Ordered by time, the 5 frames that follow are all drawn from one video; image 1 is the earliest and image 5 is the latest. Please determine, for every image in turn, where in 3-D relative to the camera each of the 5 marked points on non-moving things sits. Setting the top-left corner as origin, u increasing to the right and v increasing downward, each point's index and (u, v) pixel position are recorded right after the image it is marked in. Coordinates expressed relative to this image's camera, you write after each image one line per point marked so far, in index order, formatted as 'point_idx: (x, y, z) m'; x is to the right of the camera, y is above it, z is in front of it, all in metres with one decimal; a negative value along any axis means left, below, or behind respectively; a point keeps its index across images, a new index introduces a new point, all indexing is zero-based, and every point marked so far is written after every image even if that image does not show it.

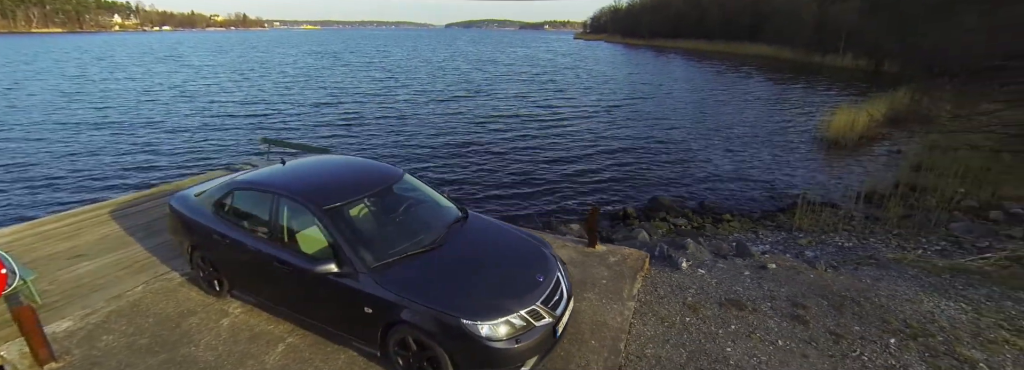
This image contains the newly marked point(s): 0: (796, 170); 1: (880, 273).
0: (+9.3, +0.4, +13.5) m
1: (+5.1, -1.2, +5.8) m
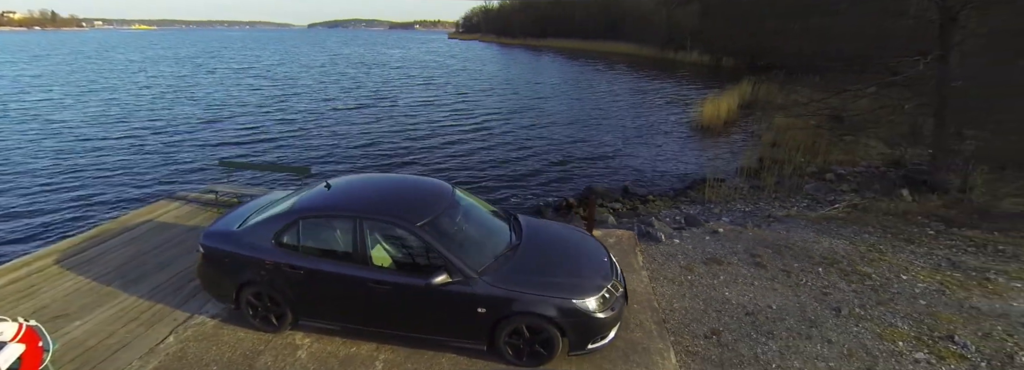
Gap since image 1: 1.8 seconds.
0: (+6.8, +1.2, +16.3) m
1: (+5.0, -0.8, +7.7) m
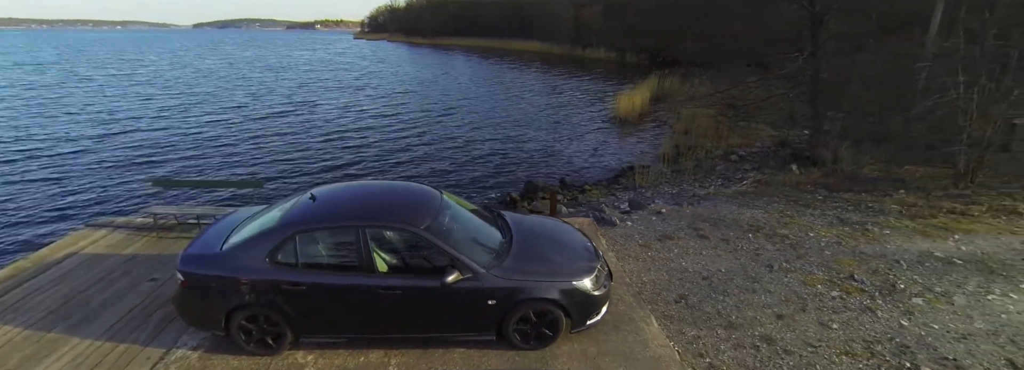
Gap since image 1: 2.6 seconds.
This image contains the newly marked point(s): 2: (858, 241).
0: (+4.2, +1.6, +17.6) m
1: (+4.1, -0.4, +8.9) m
2: (+5.4, -0.9, +6.4) m
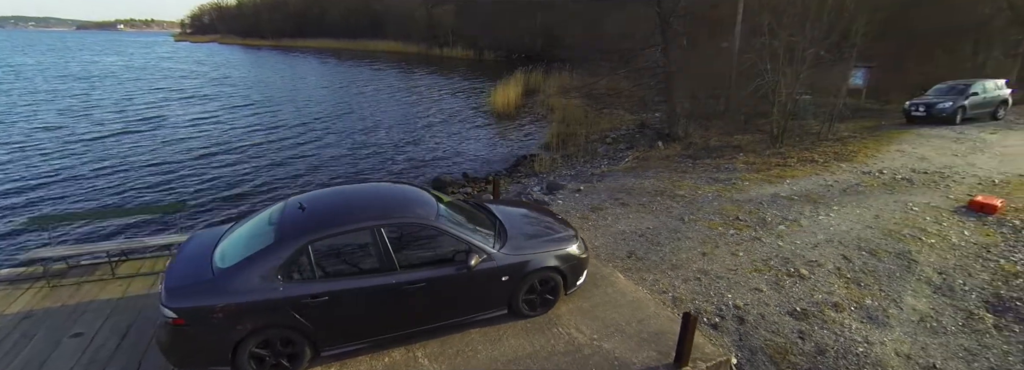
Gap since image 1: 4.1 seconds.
0: (-0.3, +2.0, +18.6) m
1: (+2.4, +0.1, +10.3) m
2: (+4.4, -0.2, +8.3) m
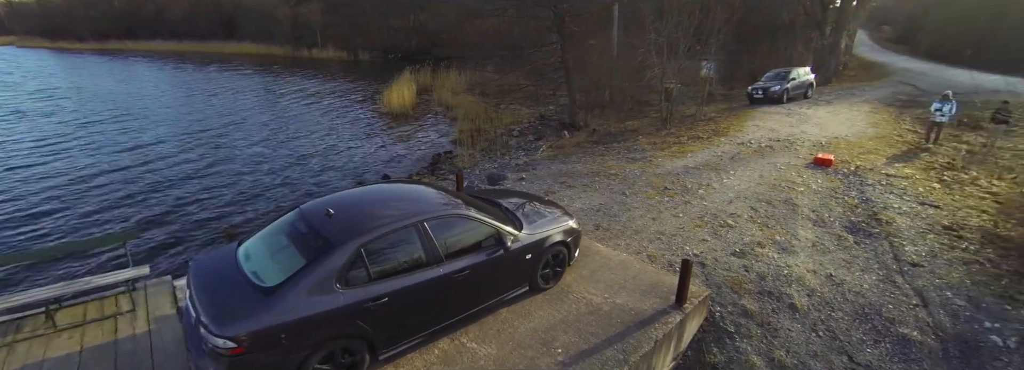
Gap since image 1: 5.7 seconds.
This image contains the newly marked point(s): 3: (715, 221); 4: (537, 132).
0: (-4.2, +1.9, +18.3) m
1: (+0.8, +0.5, +11.1) m
2: (+3.3, +0.4, +9.7) m
3: (+3.4, -0.6, +6.9) m
4: (+1.2, +2.3, +17.7) m
